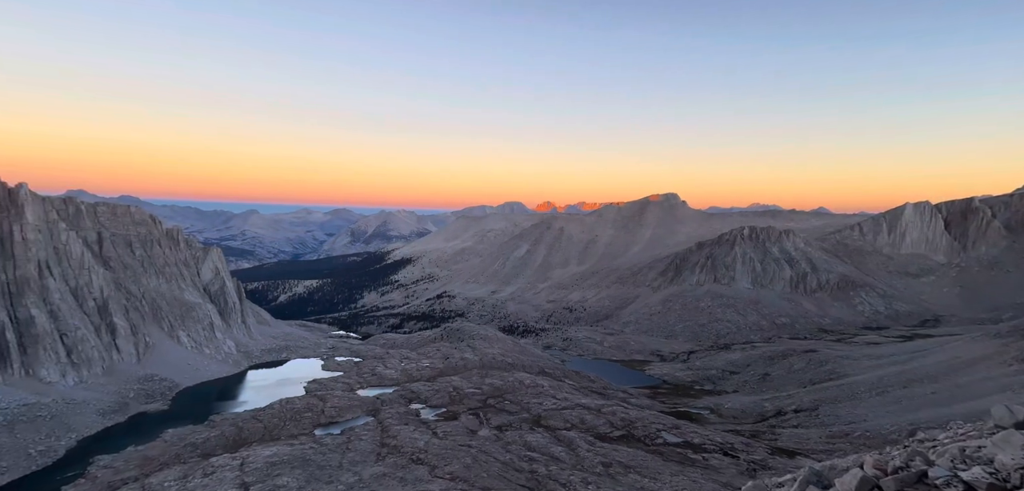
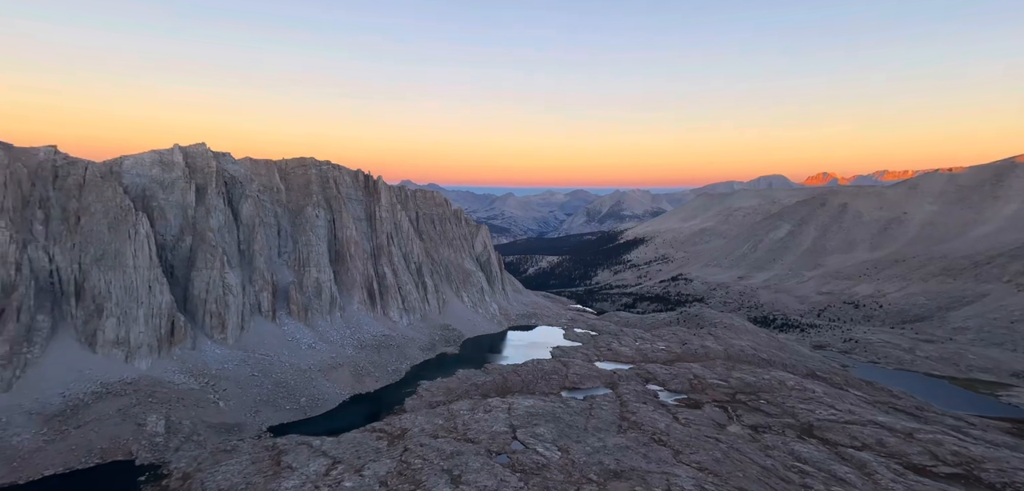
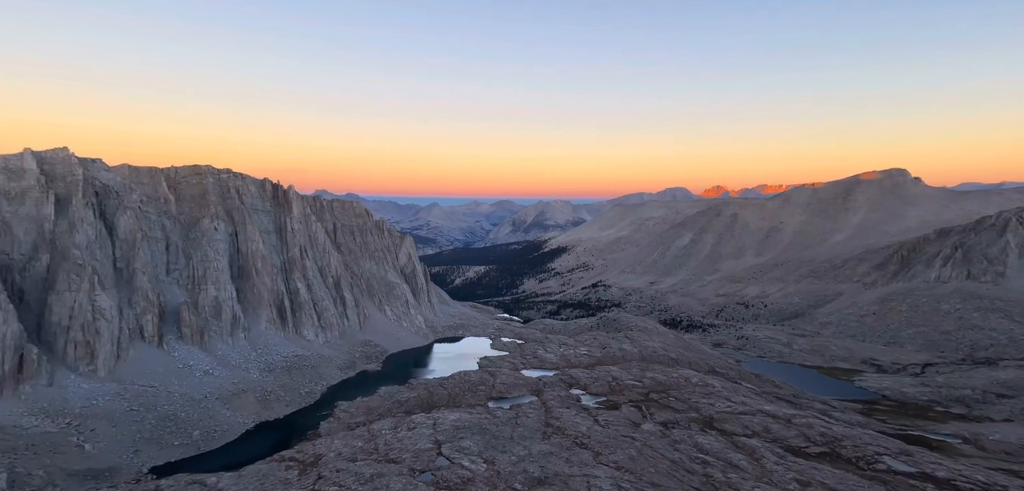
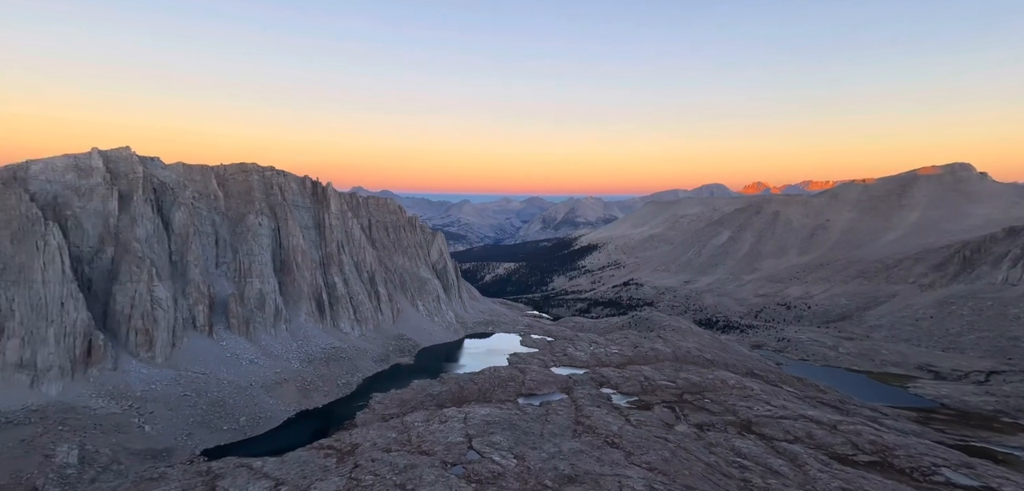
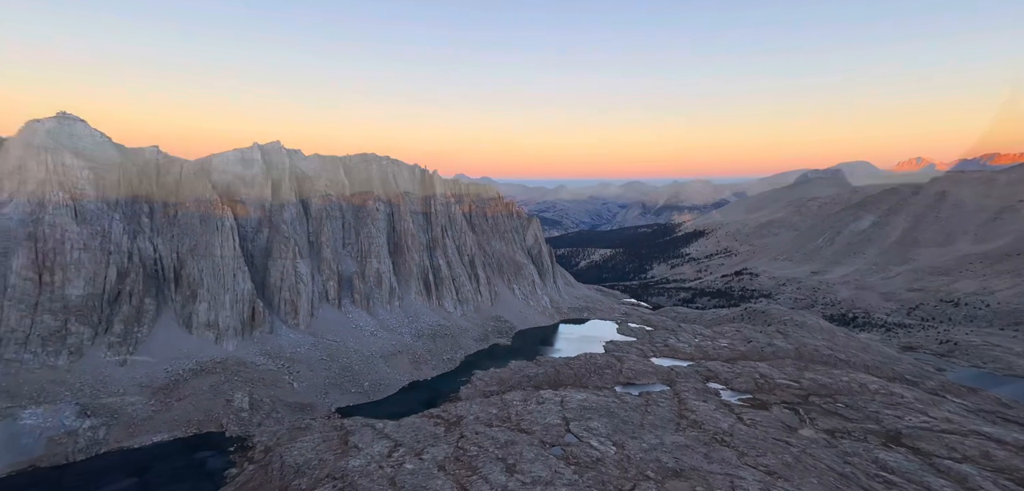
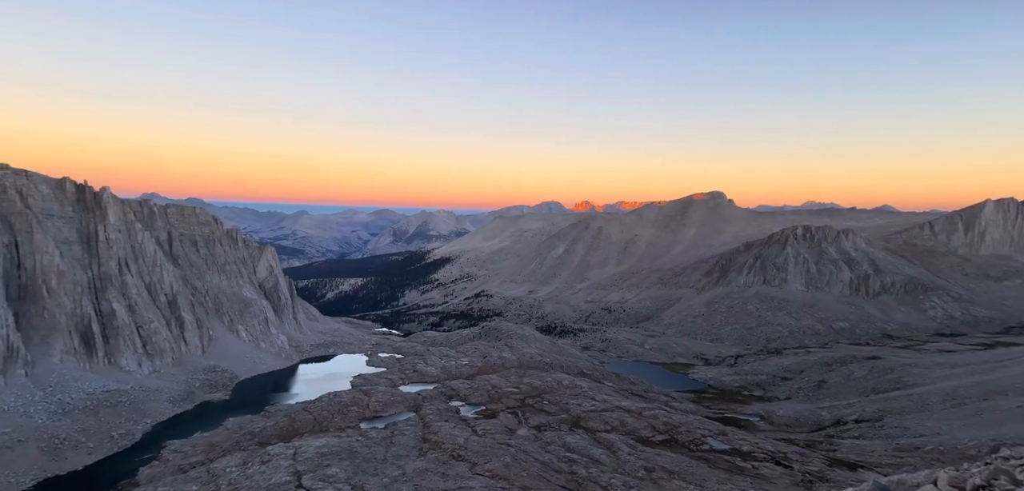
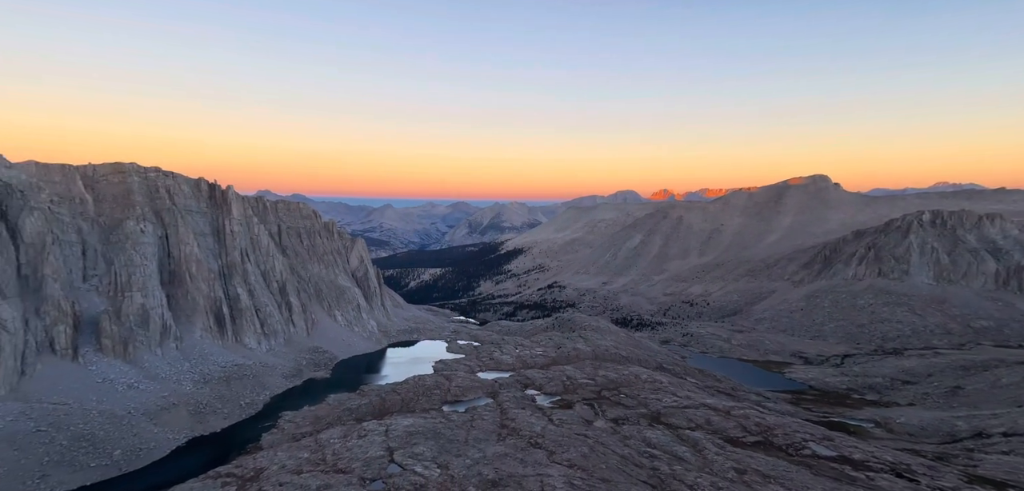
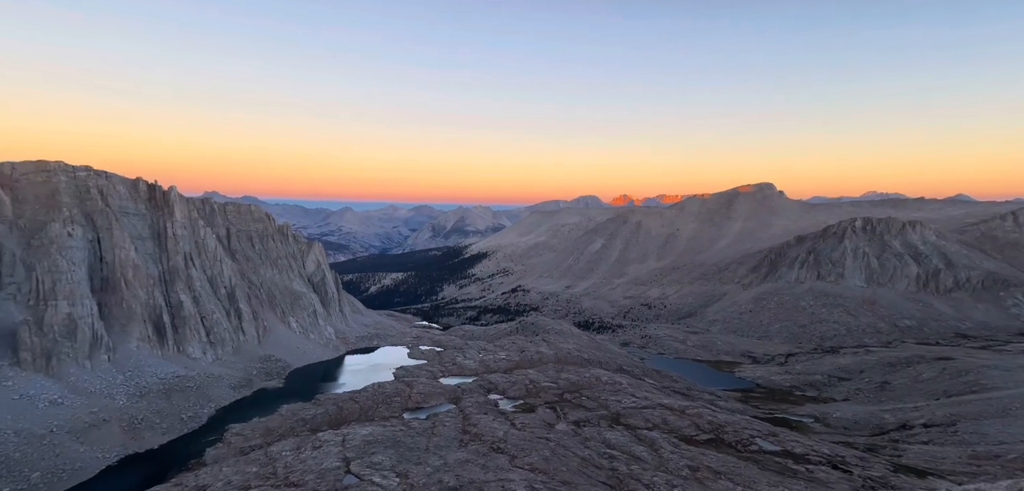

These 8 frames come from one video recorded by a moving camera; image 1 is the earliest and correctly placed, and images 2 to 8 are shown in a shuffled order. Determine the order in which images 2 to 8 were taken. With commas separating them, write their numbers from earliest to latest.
6, 8, 7, 3, 4, 2, 5
